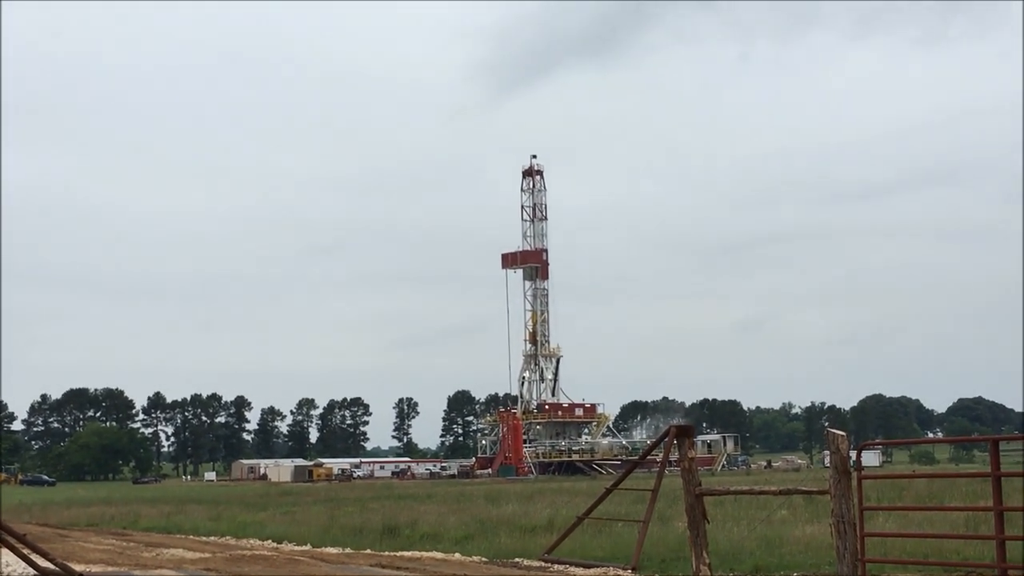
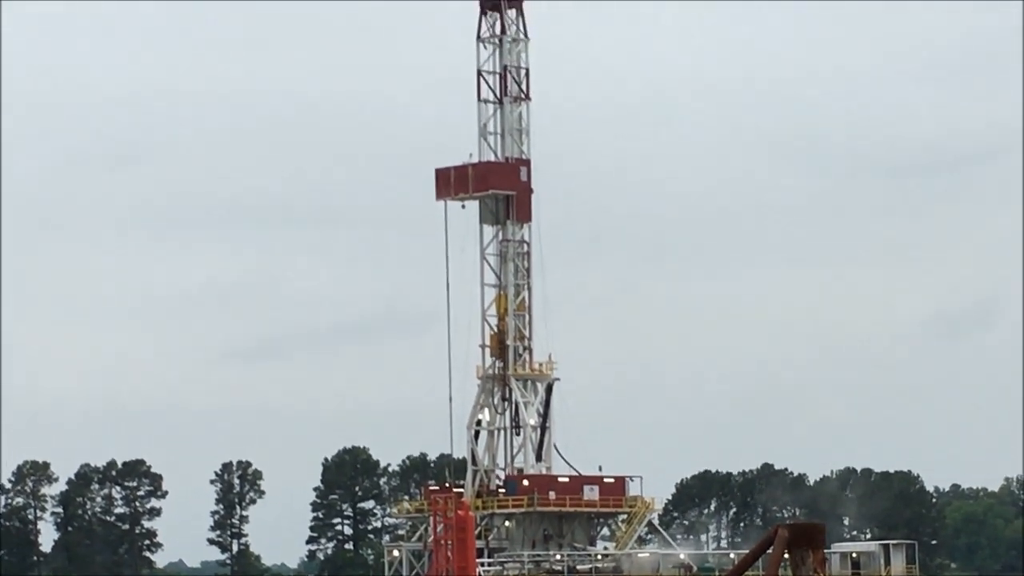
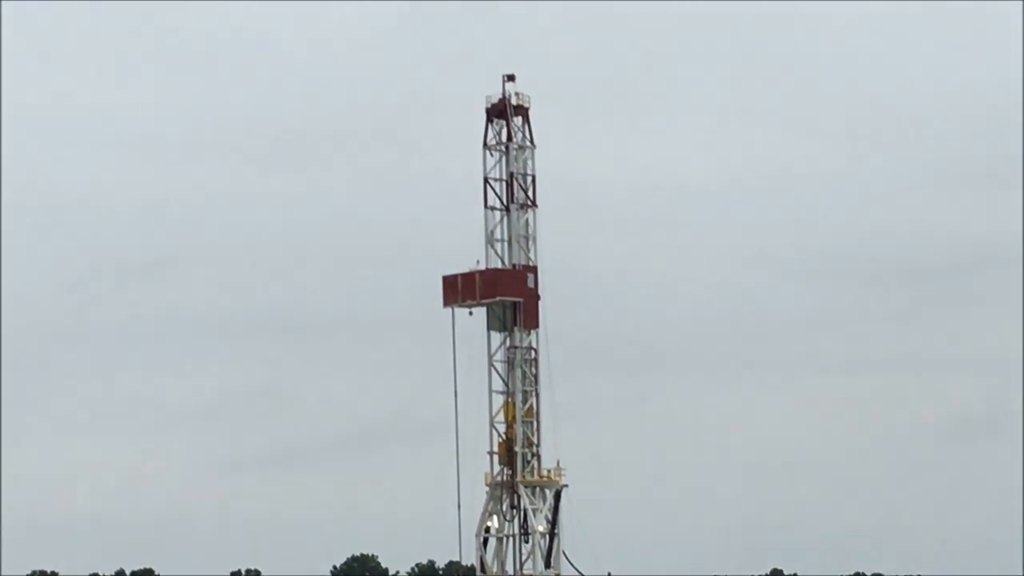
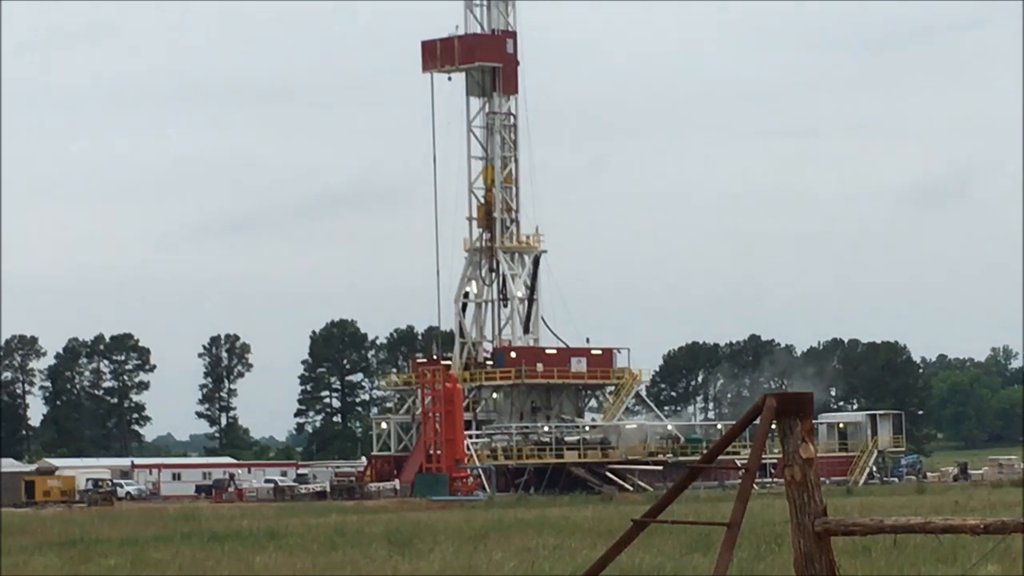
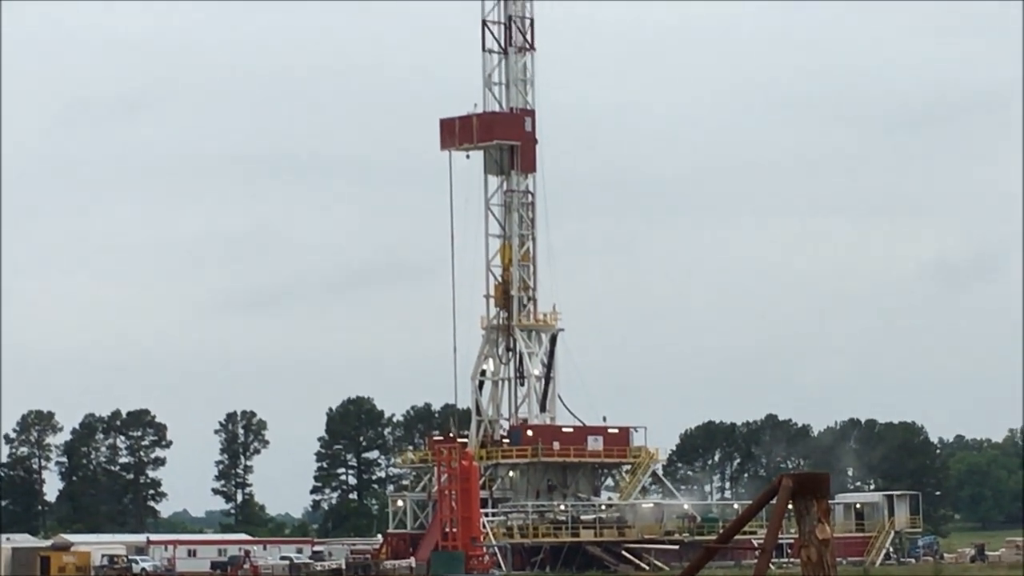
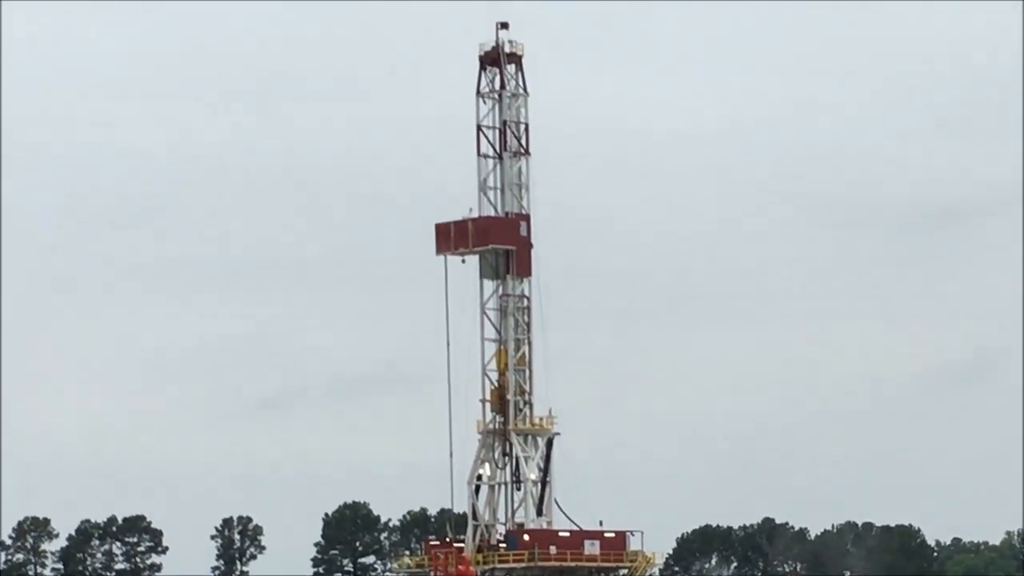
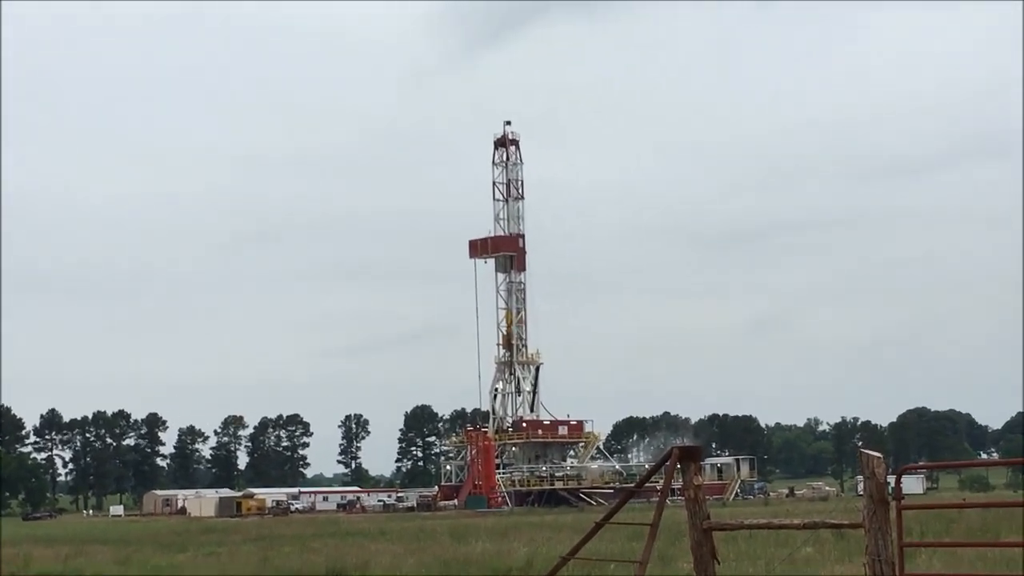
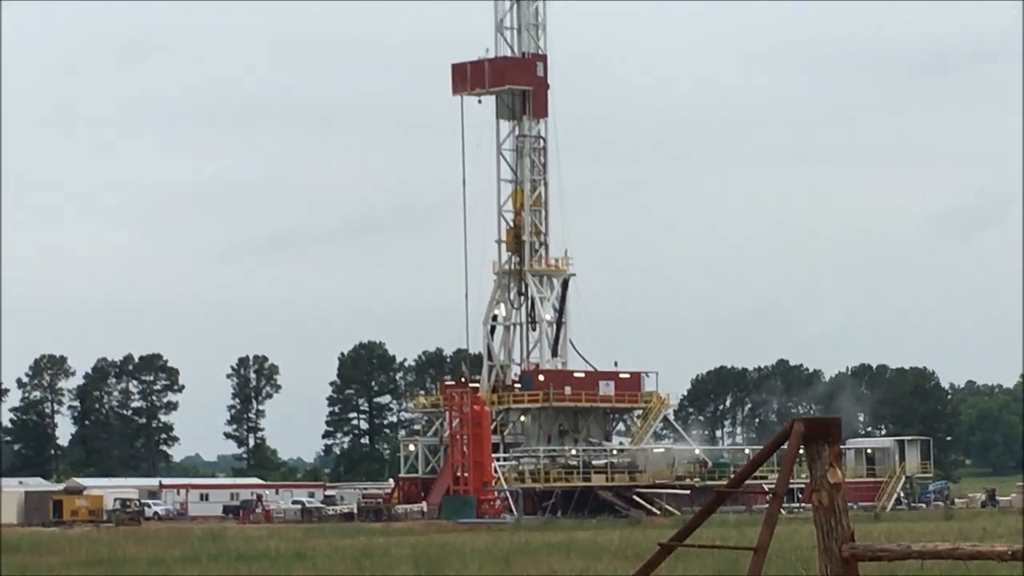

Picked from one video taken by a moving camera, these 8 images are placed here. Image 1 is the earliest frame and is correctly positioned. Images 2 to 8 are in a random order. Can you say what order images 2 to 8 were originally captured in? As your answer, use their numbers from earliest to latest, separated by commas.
7, 4, 8, 5, 2, 6, 3
